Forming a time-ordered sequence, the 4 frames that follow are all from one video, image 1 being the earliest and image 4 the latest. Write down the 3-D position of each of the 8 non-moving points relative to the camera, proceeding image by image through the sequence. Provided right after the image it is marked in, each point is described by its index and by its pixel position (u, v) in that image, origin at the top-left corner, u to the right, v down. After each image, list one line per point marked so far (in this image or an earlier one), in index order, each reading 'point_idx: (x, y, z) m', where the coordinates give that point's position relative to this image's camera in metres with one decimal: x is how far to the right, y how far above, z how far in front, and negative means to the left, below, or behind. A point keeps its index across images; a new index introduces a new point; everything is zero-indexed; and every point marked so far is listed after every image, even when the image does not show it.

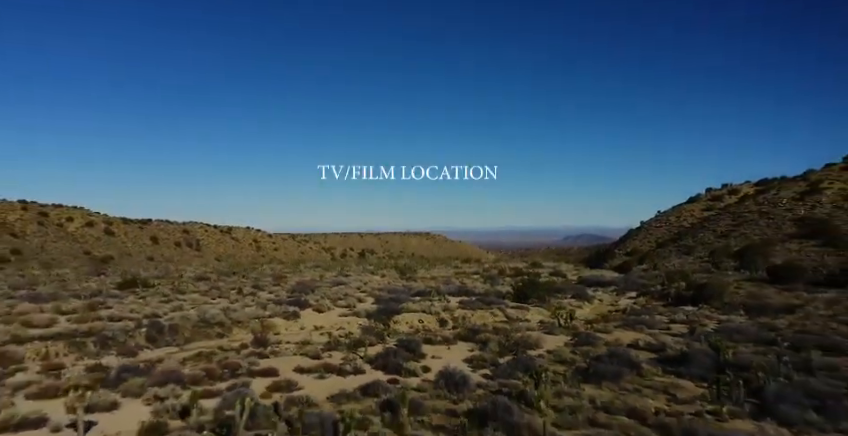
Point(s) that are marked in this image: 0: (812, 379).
0: (+5.6, -2.3, +8.0) m
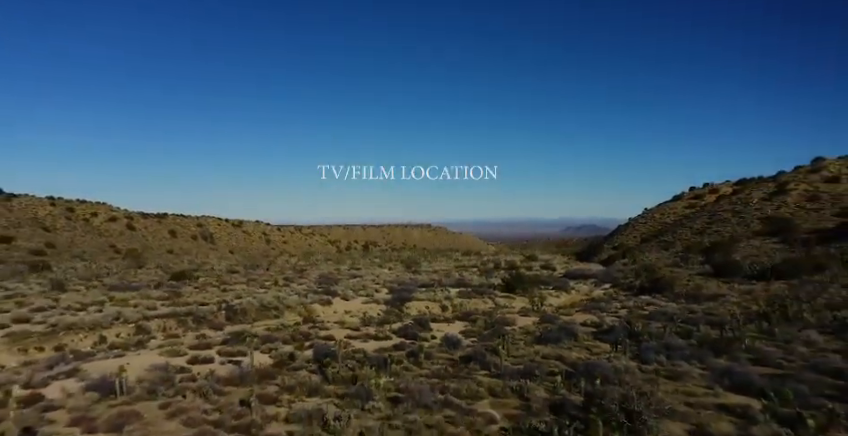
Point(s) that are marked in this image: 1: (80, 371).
0: (+5.8, -2.7, +12.5) m
1: (-5.9, -2.7, +9.6) m
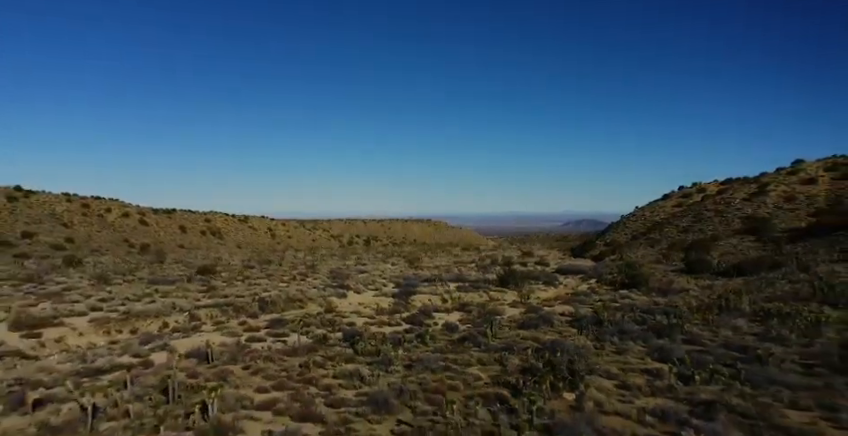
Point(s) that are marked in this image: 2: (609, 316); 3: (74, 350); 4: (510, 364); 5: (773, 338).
0: (+5.9, -3.0, +15.6) m
1: (-5.8, -2.9, +12.6) m
2: (+5.8, -3.1, +17.3) m
3: (-8.6, -3.2, +13.5) m
4: (+1.7, -2.9, +11.1) m
5: (+8.4, -2.9, +13.3) m
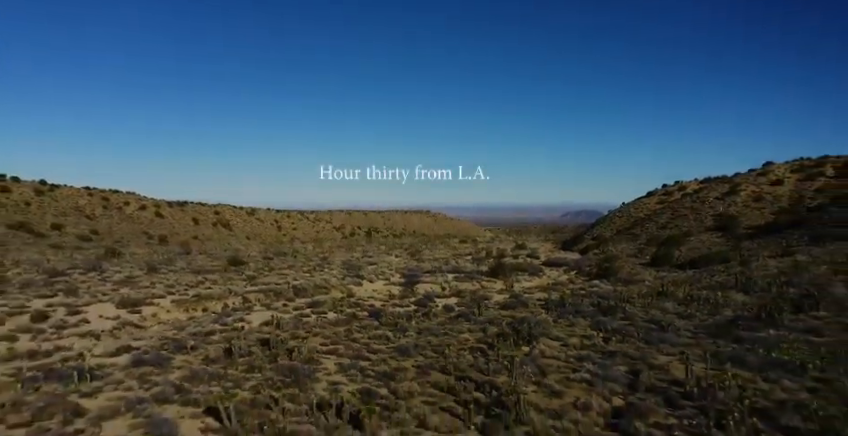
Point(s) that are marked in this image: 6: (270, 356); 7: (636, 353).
0: (+6.0, -3.3, +20.4) m
1: (-5.6, -3.2, +17.4) m
2: (+5.9, -3.3, +22.1) m
3: (-8.4, -3.4, +18.3) m
4: (+1.9, -3.3, +16.0) m
5: (+8.6, -3.2, +18.2) m
6: (-3.4, -3.1, +12.3) m
7: (+5.1, -3.2, +13.2) m
